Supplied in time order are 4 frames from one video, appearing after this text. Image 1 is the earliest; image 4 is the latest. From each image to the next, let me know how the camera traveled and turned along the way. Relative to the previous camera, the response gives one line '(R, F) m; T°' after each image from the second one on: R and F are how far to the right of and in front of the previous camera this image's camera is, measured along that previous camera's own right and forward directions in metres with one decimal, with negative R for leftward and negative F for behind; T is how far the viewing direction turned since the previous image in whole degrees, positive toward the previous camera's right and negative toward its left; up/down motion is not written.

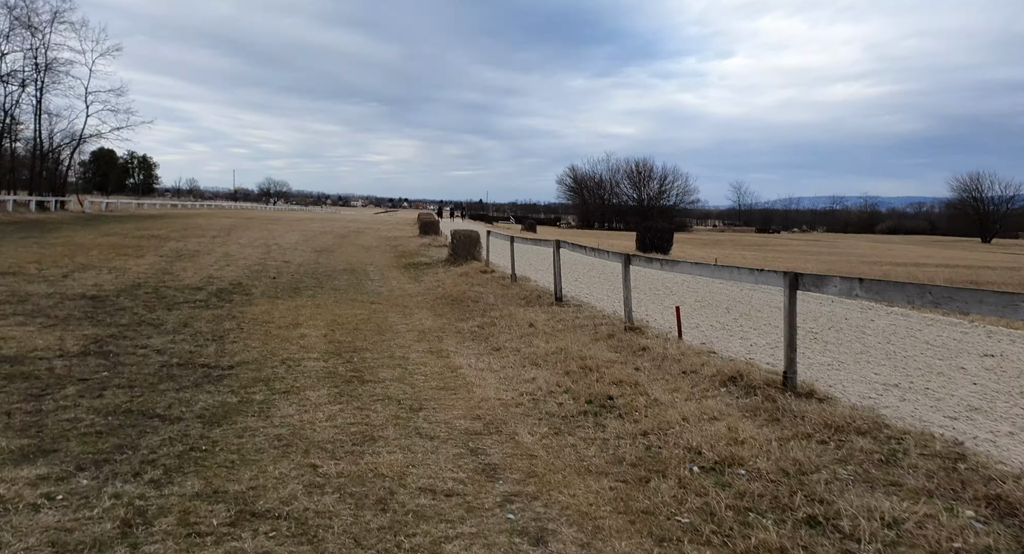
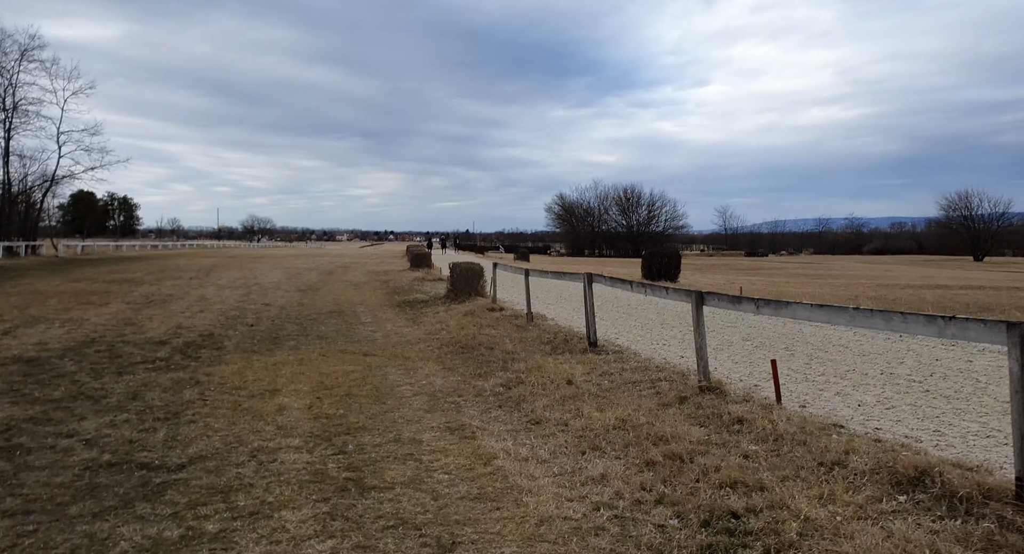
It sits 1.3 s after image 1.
(-0.4, +1.7) m; +1°
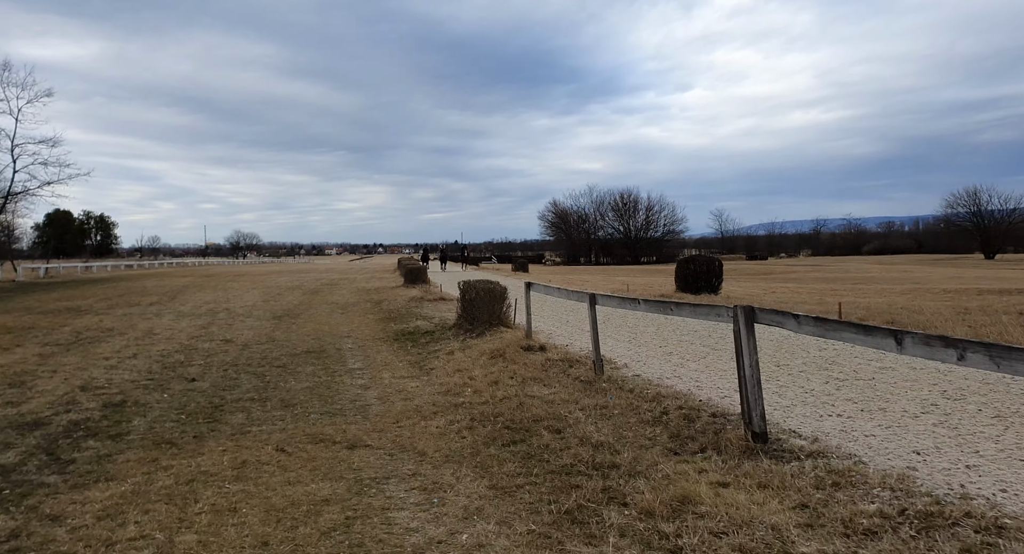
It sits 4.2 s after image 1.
(-0.8, +3.8) m; +1°
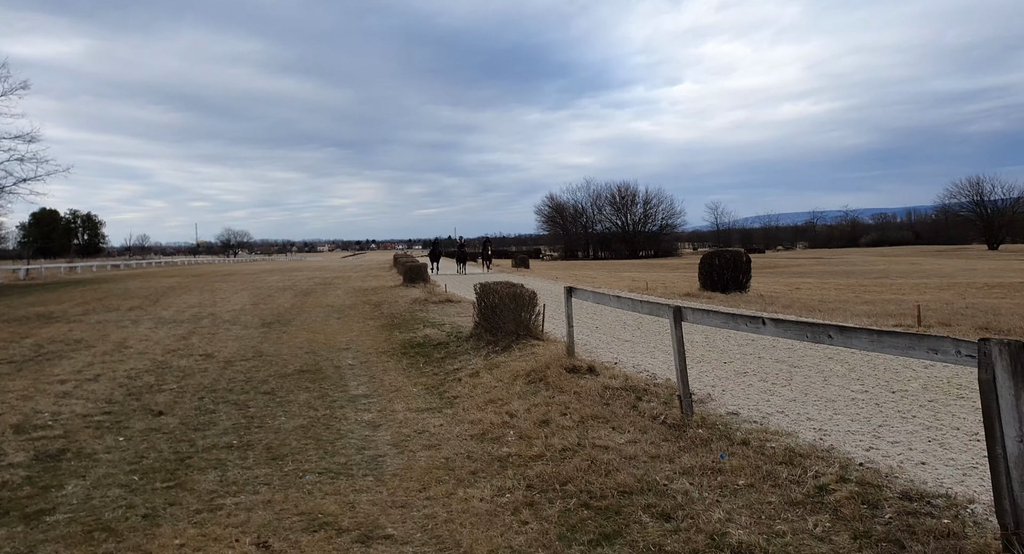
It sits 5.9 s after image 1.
(-0.6, +1.9) m; +1°
